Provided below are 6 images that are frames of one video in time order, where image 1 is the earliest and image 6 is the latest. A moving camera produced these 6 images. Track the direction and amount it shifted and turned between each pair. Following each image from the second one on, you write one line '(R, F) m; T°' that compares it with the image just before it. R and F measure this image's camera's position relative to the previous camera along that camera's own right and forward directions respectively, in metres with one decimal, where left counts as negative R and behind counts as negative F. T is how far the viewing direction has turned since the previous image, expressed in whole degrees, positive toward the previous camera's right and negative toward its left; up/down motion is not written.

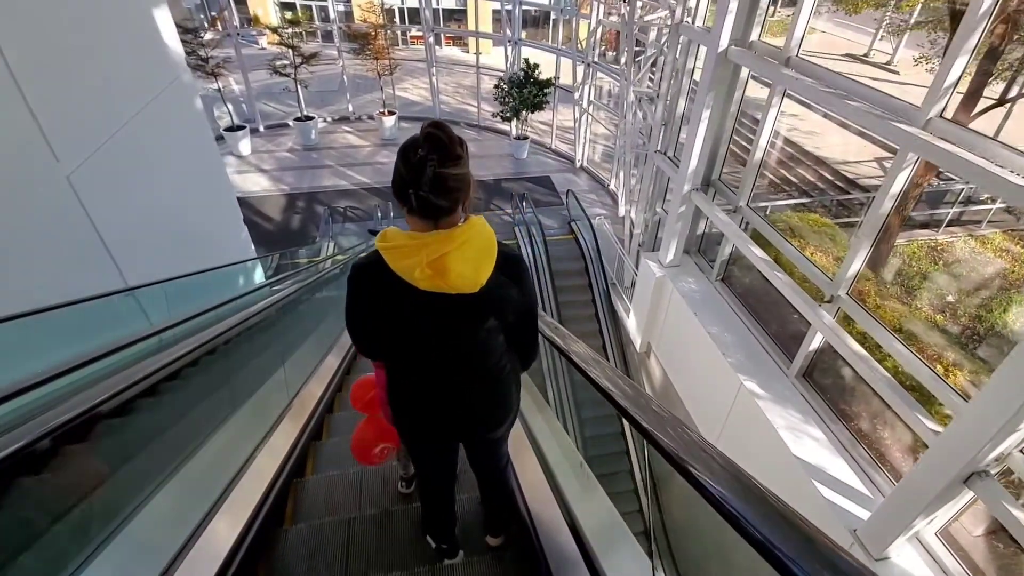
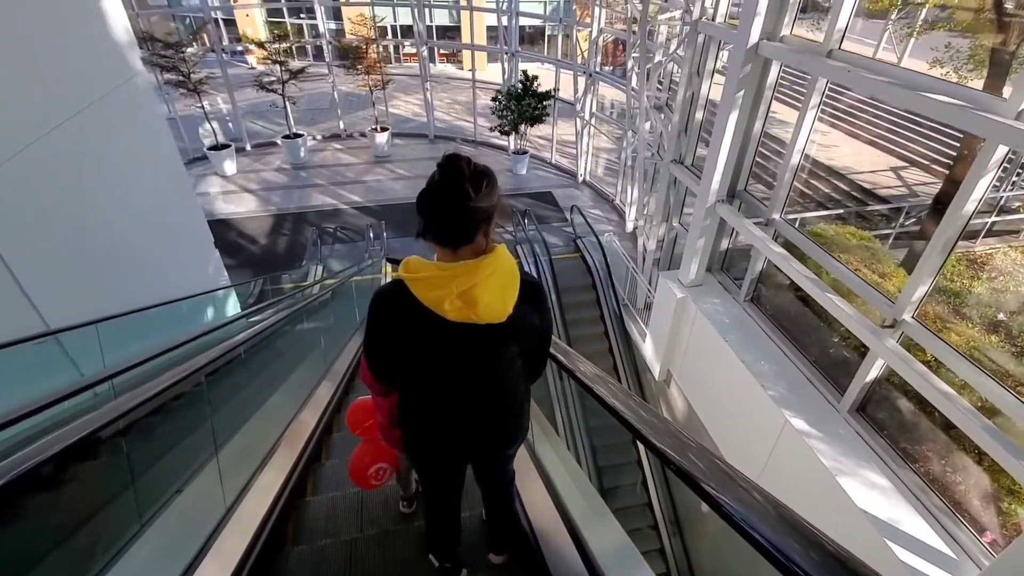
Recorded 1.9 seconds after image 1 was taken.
(-0.1, +0.5) m; 0°
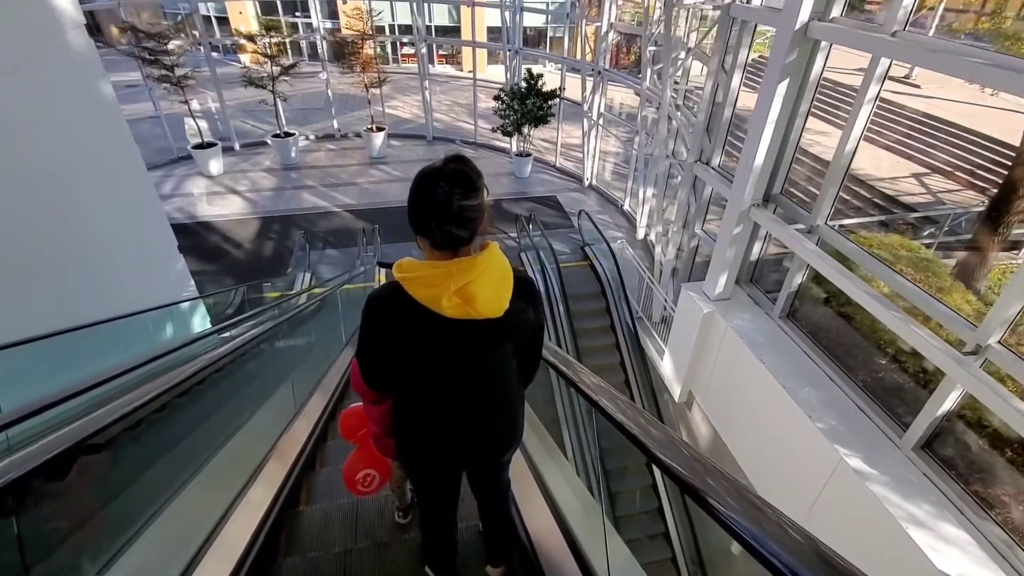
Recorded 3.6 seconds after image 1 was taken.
(-0.1, +0.5) m; 0°
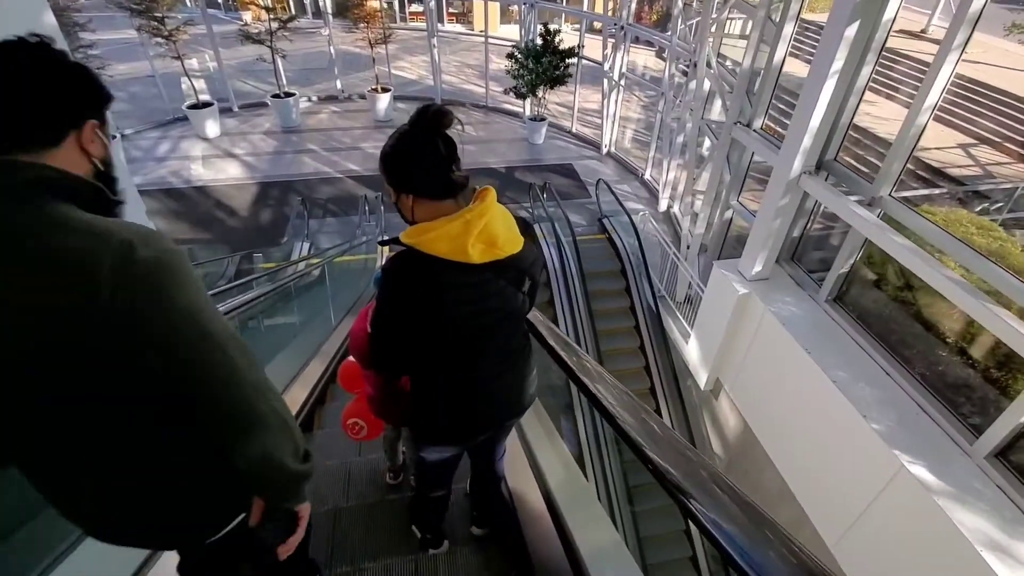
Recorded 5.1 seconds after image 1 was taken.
(0.0, +0.4) m; -1°
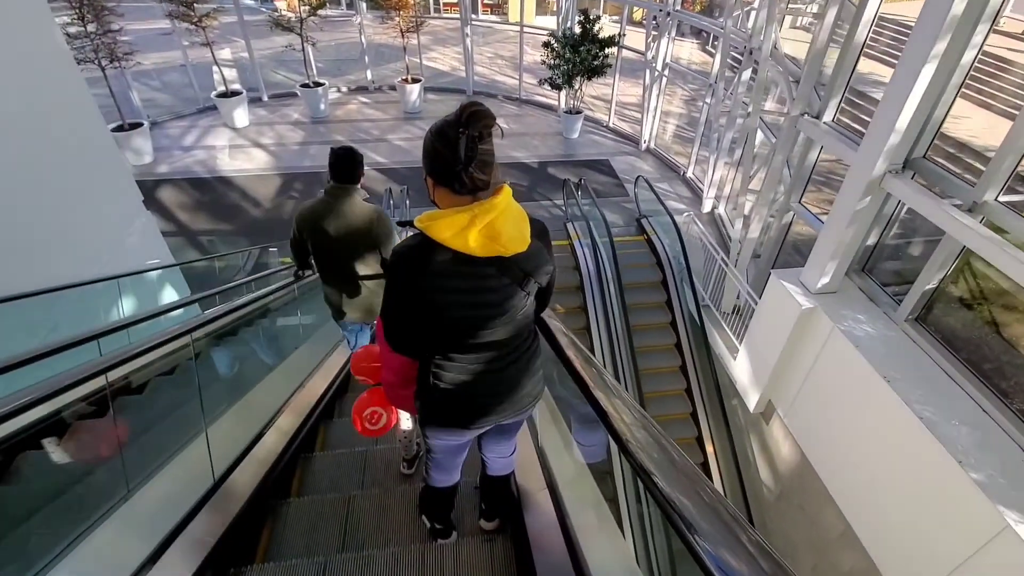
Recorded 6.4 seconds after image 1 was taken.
(0.0, +0.4) m; -3°
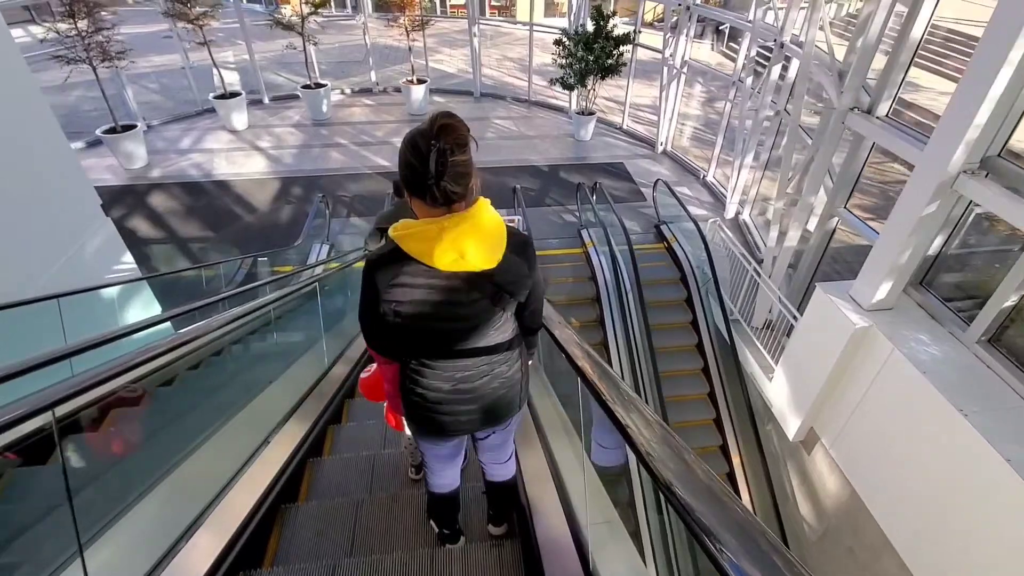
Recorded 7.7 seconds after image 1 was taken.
(-0.1, +0.4) m; -1°
